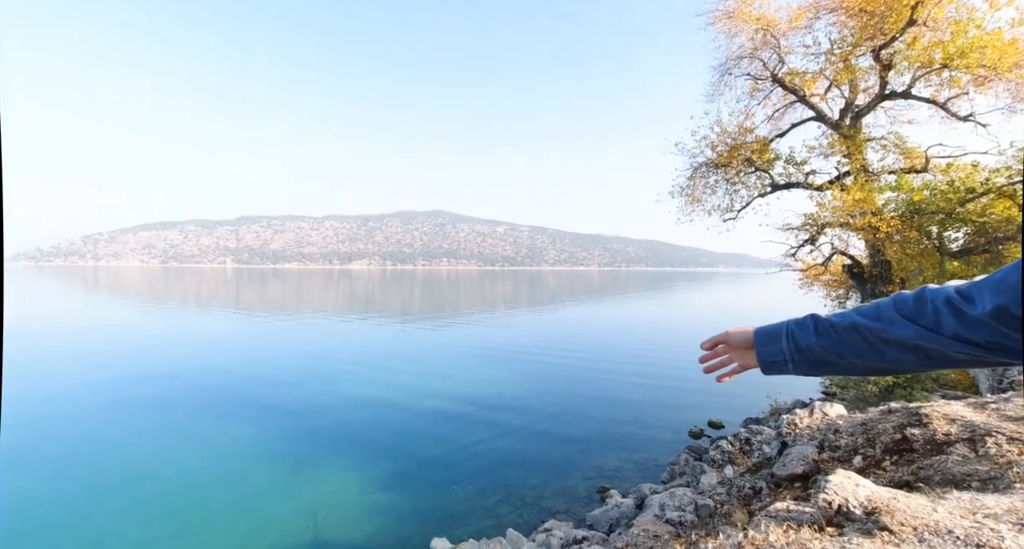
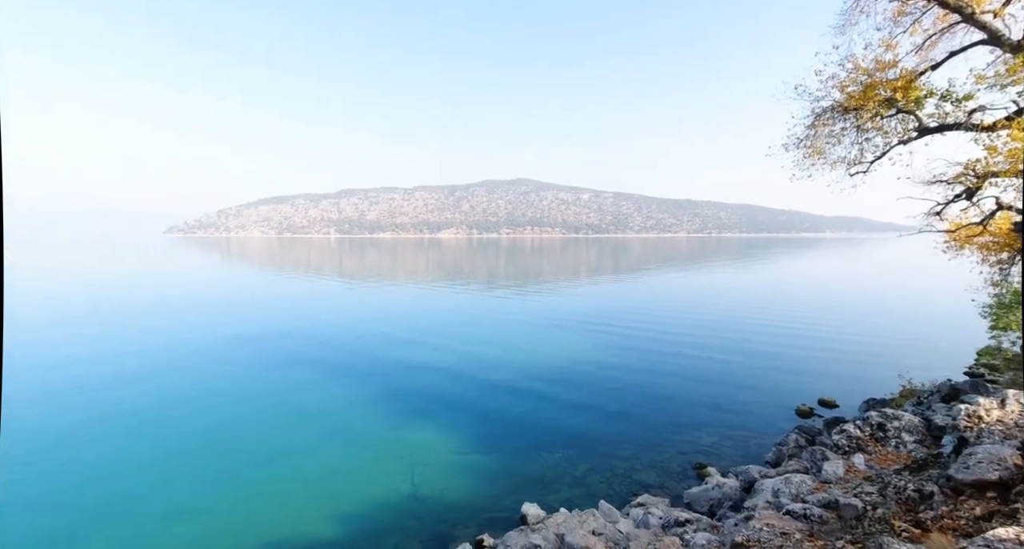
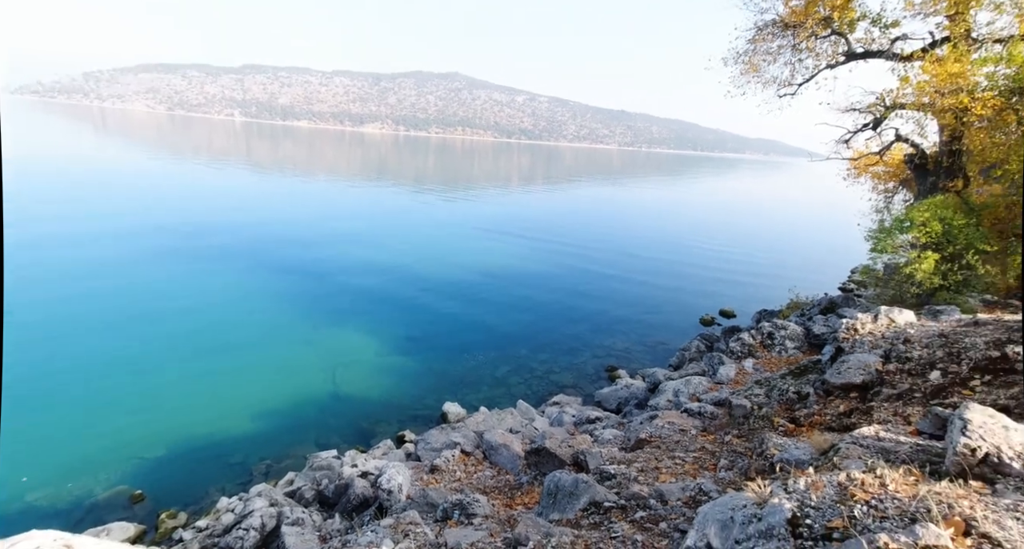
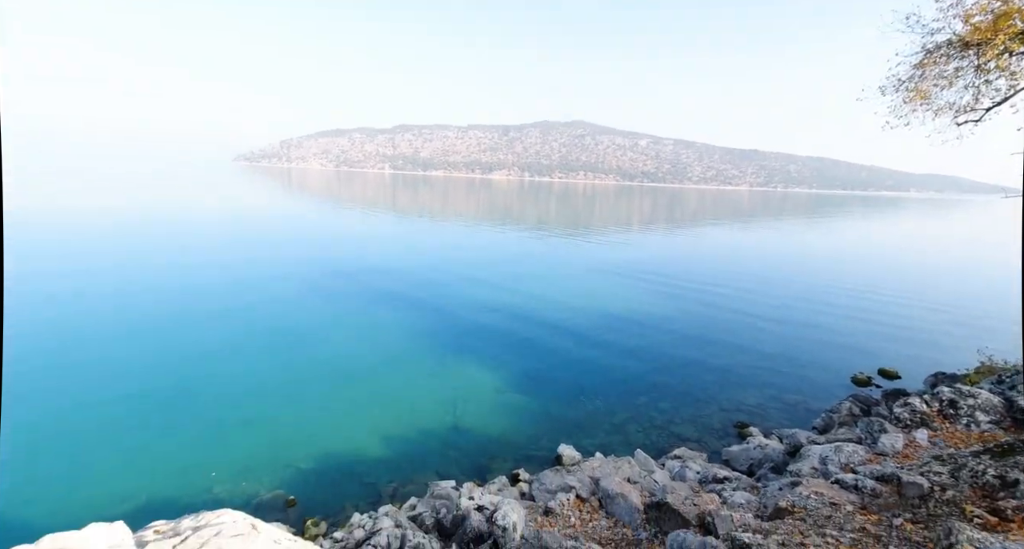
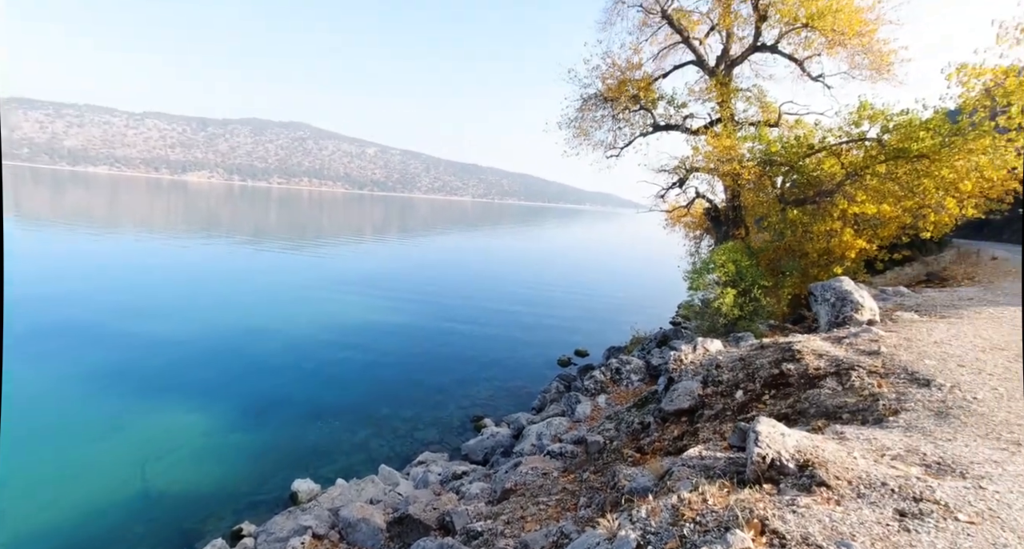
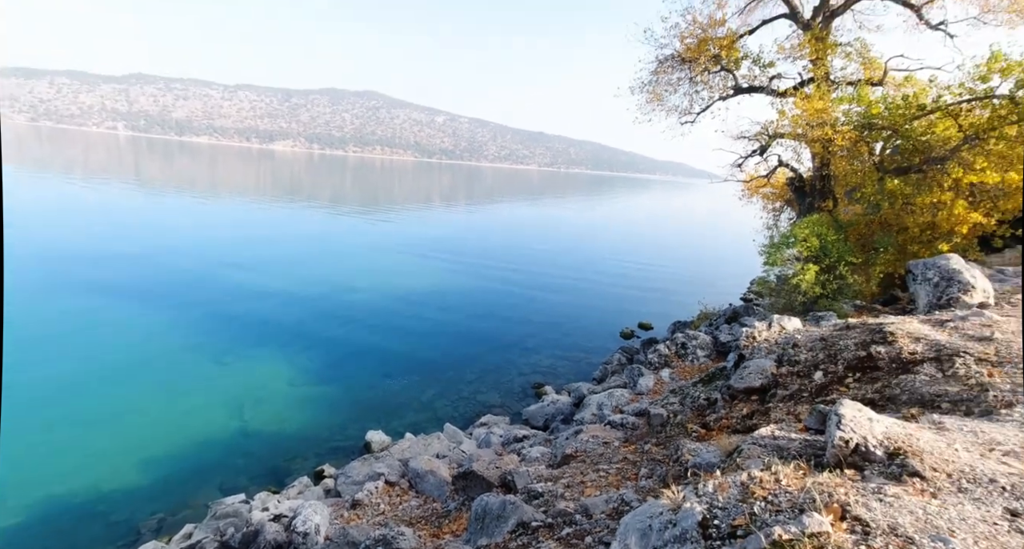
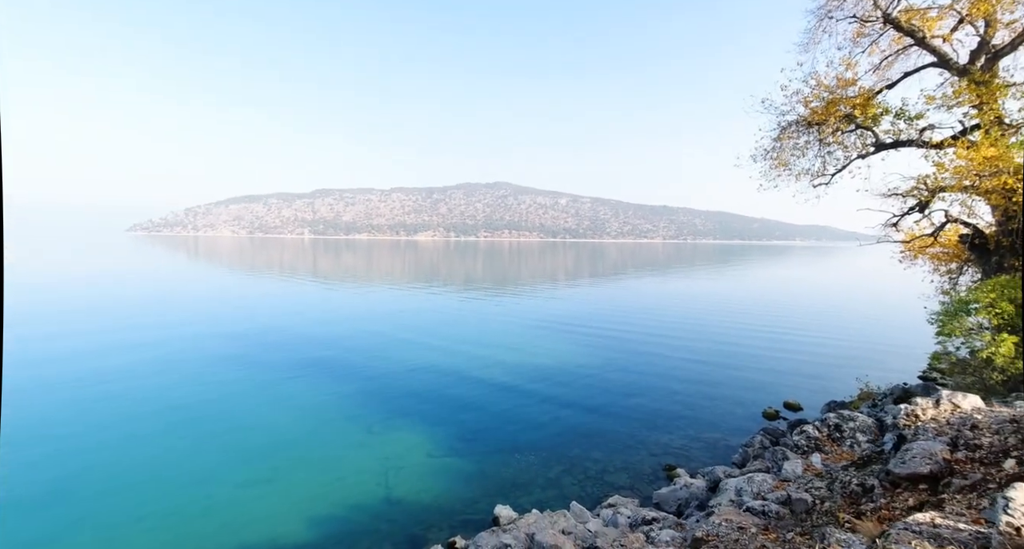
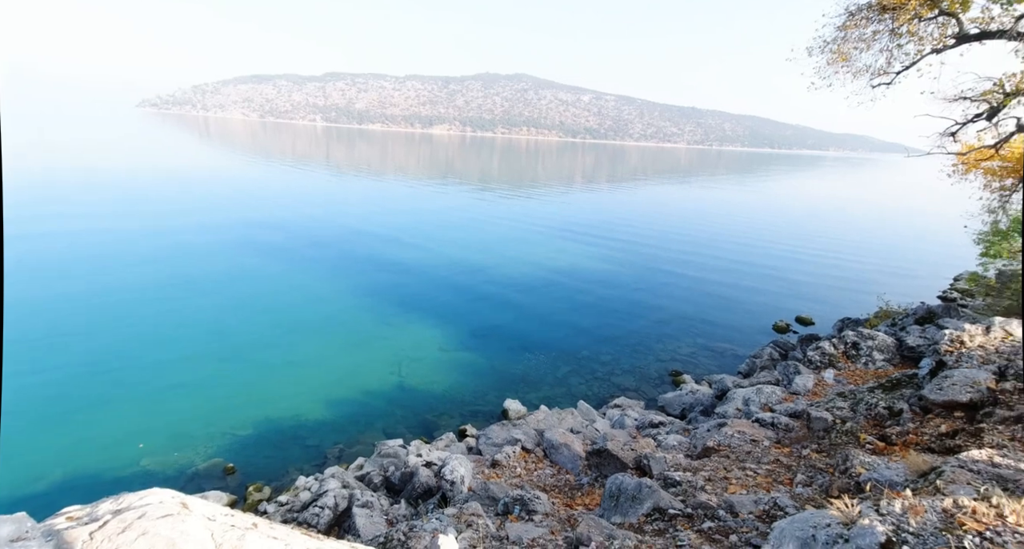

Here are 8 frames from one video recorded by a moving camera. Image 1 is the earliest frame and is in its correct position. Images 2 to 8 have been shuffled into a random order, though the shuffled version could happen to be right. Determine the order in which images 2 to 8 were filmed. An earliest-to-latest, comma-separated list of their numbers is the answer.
7, 2, 4, 8, 3, 6, 5
